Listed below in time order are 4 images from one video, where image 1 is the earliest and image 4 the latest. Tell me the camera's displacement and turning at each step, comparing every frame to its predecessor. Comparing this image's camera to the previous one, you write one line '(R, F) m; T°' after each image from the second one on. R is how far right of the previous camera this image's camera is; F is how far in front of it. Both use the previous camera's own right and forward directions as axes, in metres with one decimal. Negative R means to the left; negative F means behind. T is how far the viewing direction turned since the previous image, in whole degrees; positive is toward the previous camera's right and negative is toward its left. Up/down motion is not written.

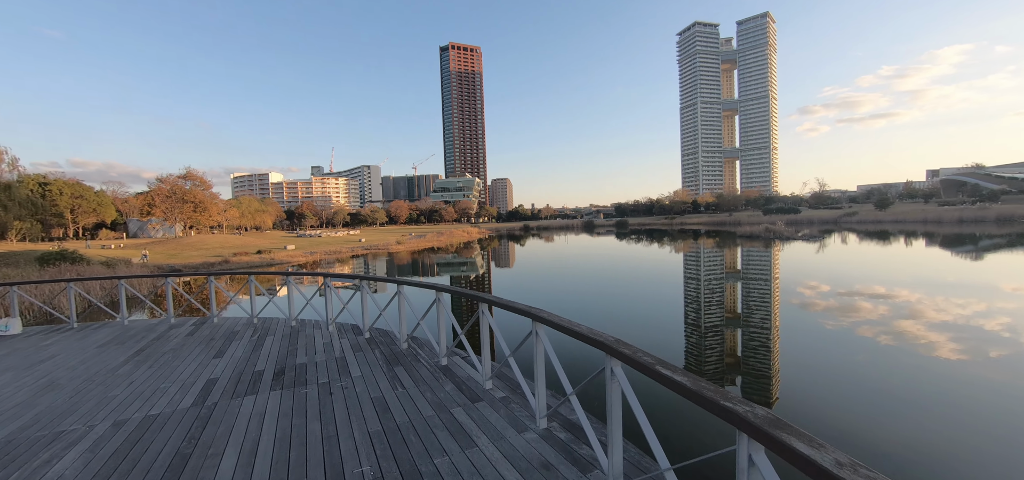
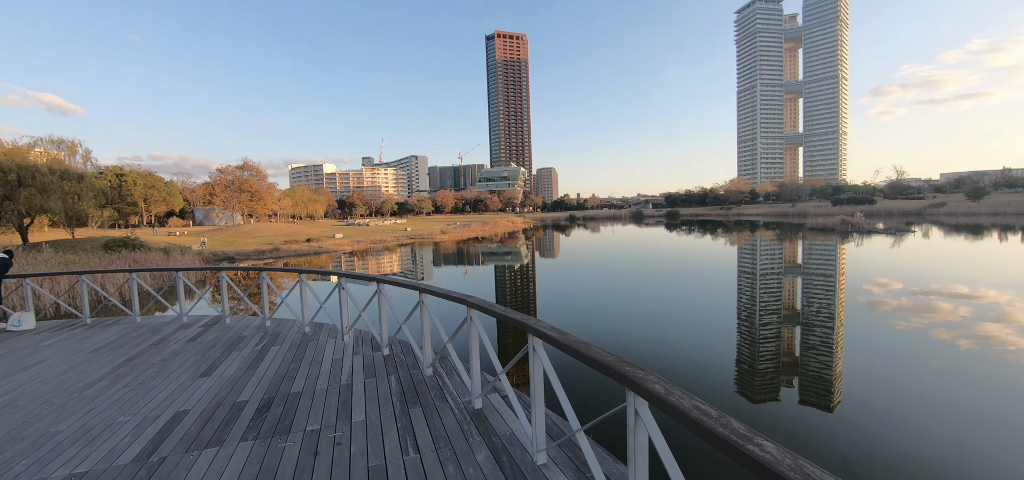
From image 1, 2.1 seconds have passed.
(-0.2, +1.3) m; -7°
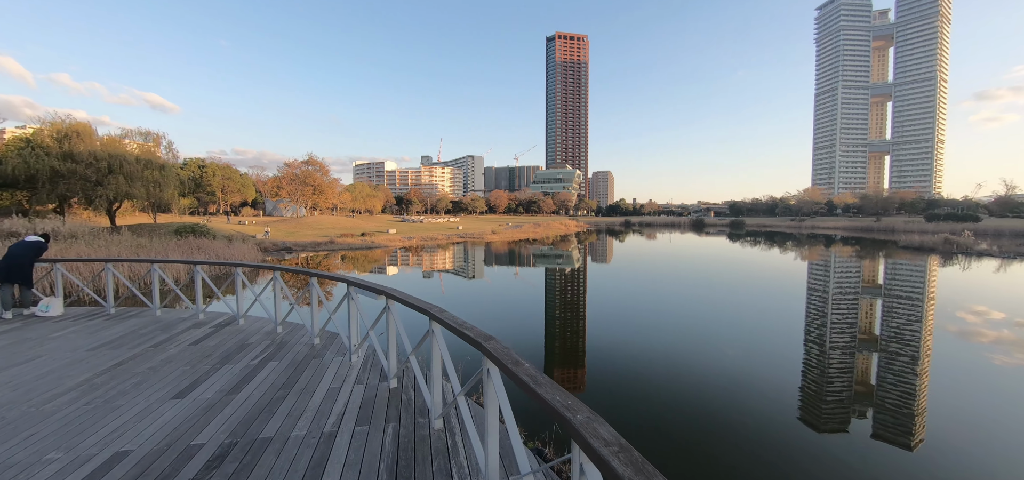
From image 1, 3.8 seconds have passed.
(0.0, +1.0) m; -8°
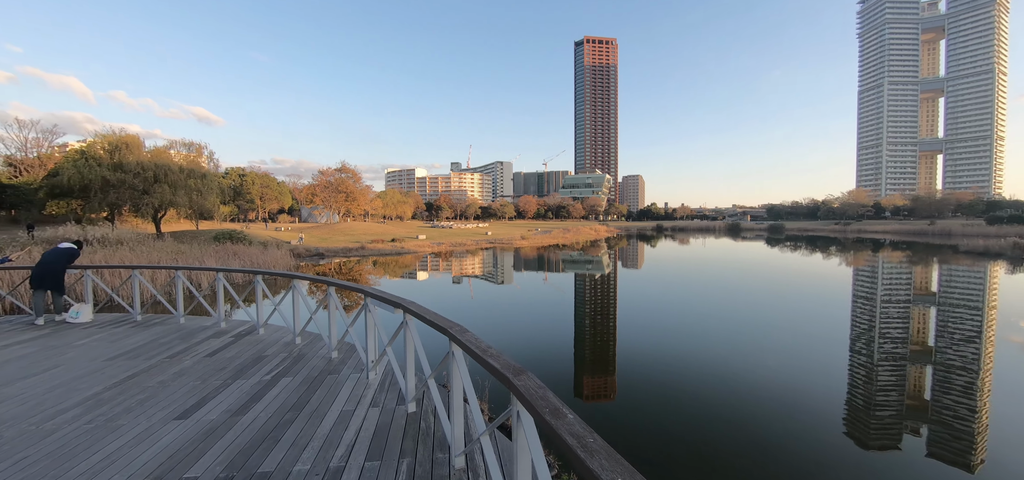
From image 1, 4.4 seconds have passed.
(0.0, +0.4) m; -5°
